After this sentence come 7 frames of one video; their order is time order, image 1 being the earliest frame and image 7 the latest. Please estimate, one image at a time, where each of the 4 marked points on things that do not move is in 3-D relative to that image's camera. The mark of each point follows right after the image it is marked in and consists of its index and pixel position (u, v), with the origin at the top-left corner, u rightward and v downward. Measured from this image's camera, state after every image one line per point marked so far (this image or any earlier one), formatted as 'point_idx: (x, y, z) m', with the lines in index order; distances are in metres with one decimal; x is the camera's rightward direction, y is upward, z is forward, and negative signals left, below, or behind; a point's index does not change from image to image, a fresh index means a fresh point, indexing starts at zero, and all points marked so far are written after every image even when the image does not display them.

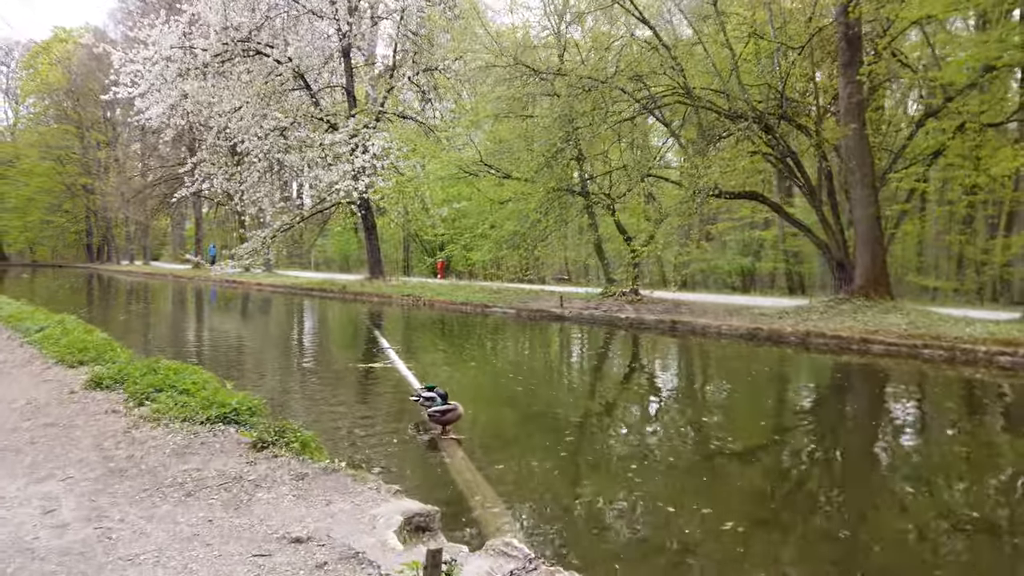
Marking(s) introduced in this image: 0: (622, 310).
0: (+2.3, -0.4, +16.0) m
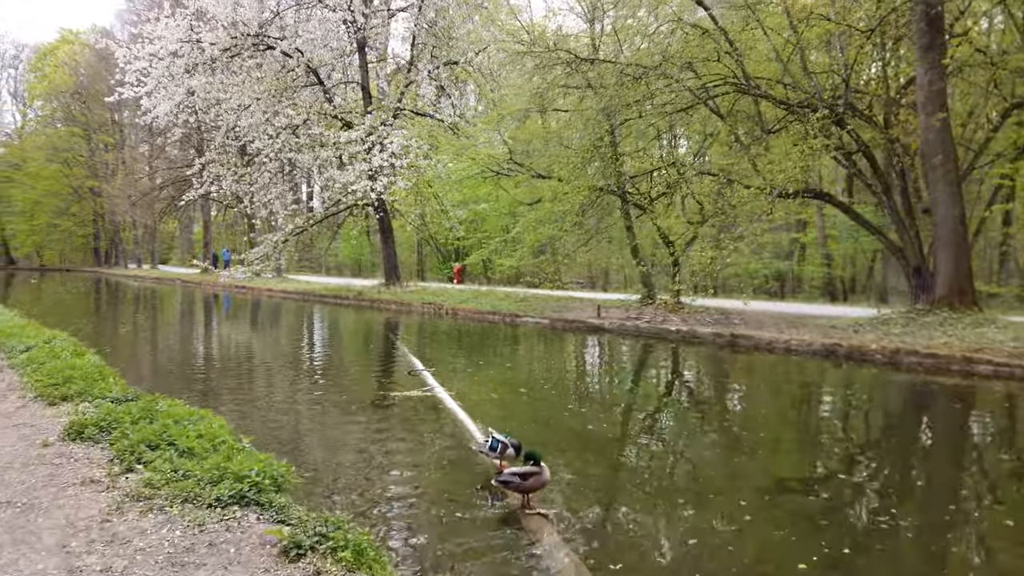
0: (+3.0, -0.6, +14.7) m
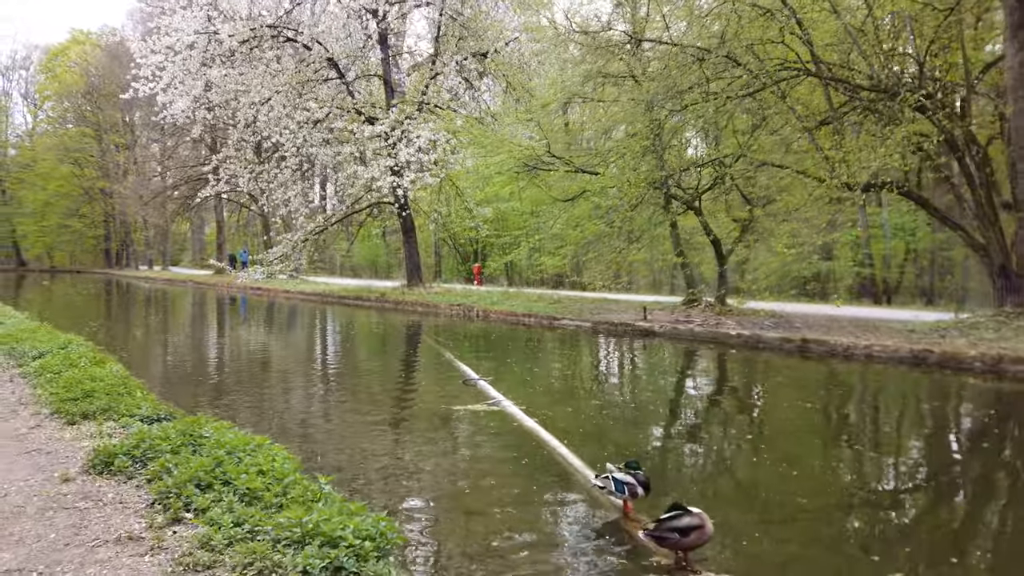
0: (+3.8, -0.6, +13.7) m
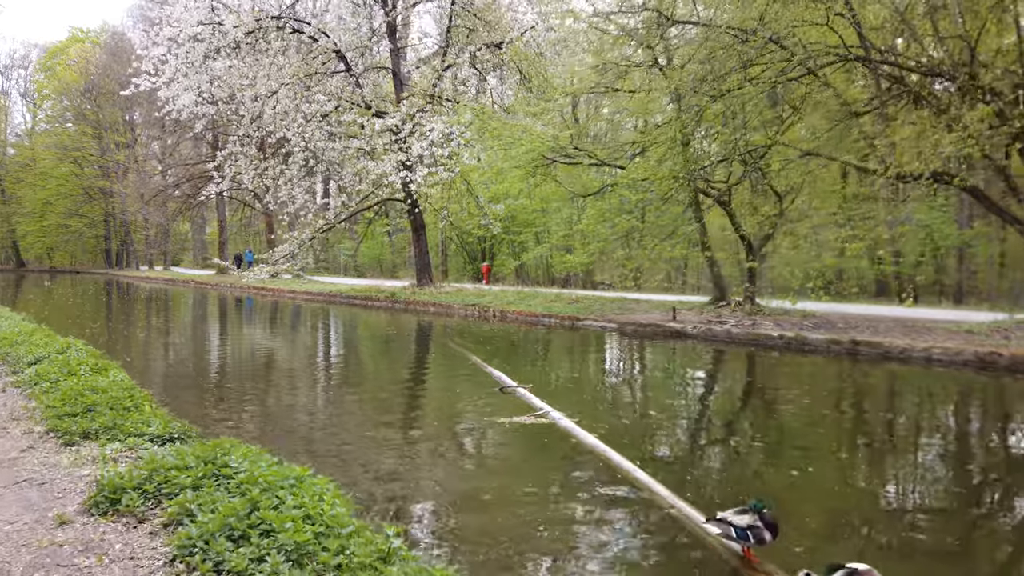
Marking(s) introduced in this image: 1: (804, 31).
0: (+4.2, -0.6, +13.0) m
1: (+4.6, +4.1, +12.1) m
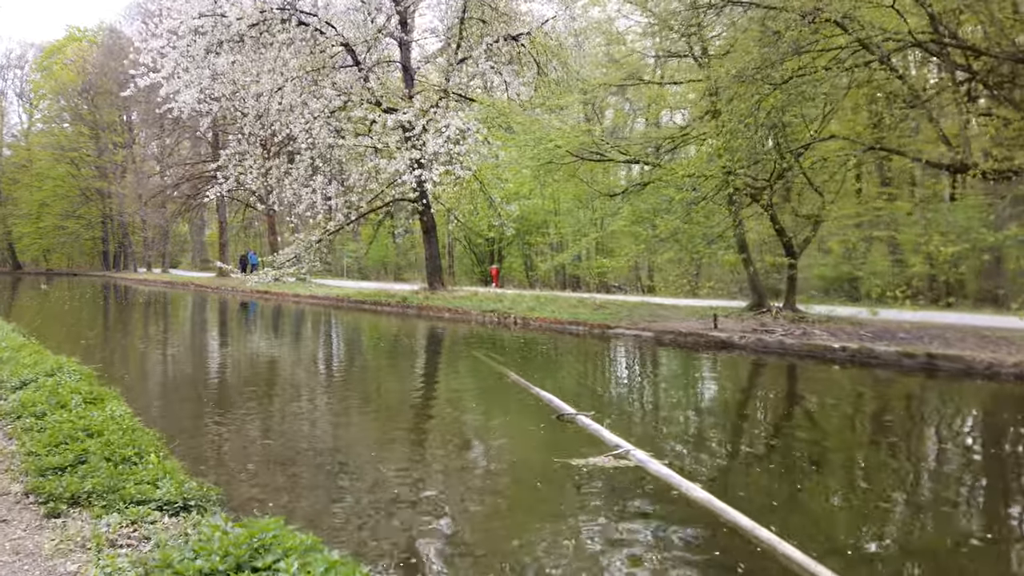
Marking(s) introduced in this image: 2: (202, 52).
0: (+4.7, -0.7, +12.0) m
1: (+5.0, +4.0, +11.1) m
2: (-7.3, +5.7, +18.1) m
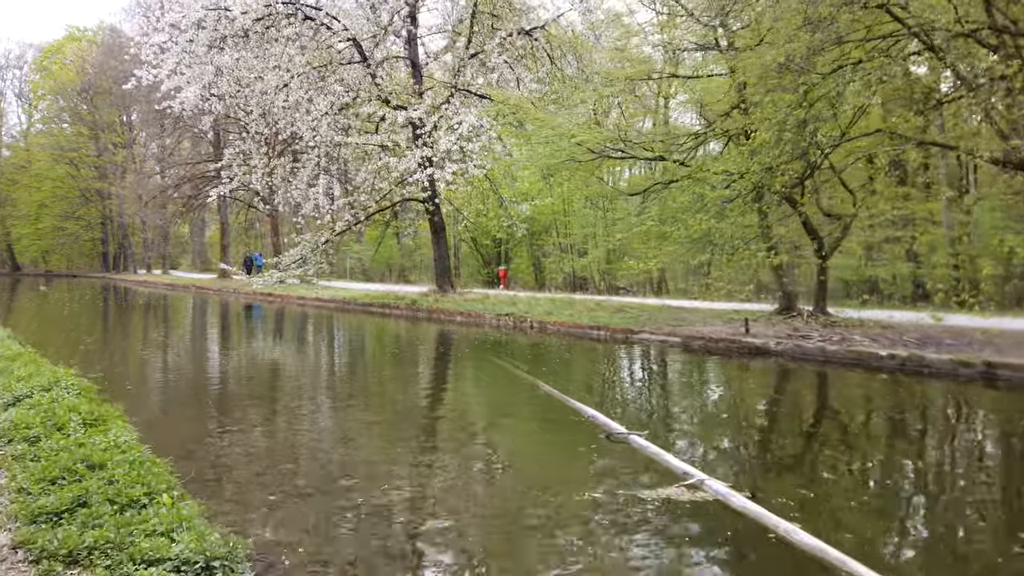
0: (+5.0, -0.7, +11.4) m
1: (+5.4, +3.9, +10.5) m
2: (-7.0, +5.6, +17.5) m
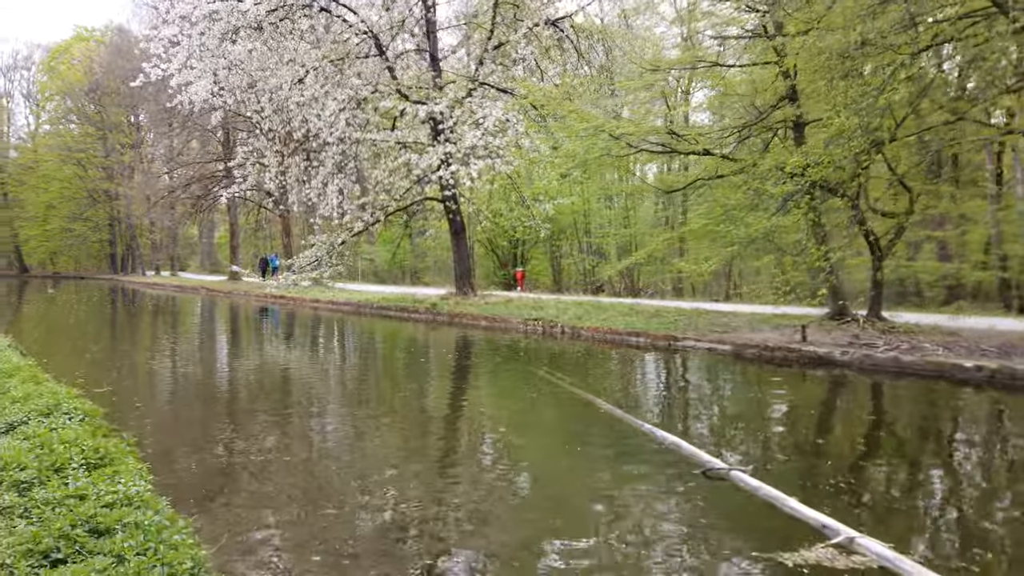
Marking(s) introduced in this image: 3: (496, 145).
0: (+5.6, -0.8, +10.4) m
1: (+5.9, +3.9, +9.6) m
2: (-6.4, +5.5, +16.6) m
3: (-0.4, +3.1, +17.1) m
